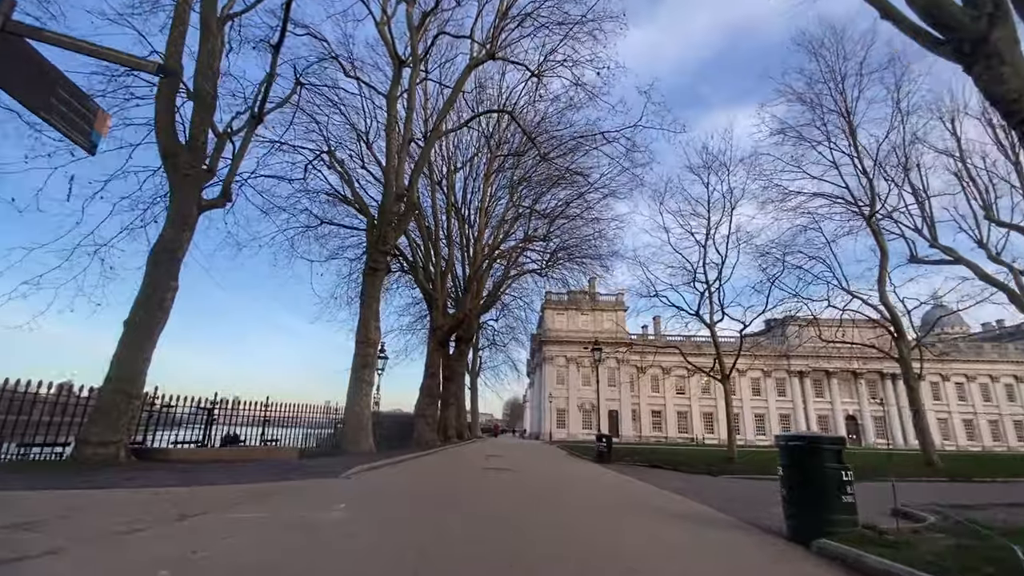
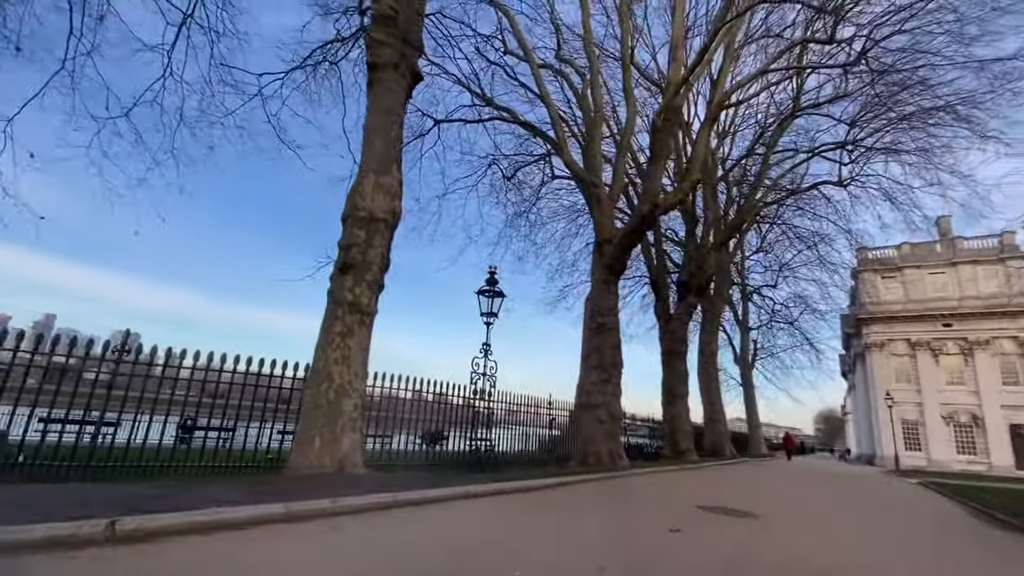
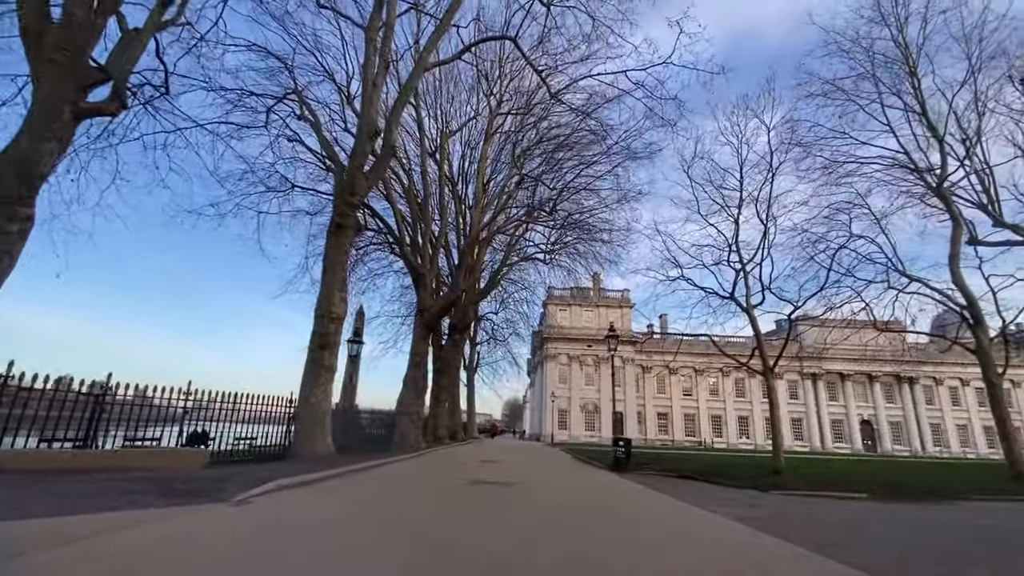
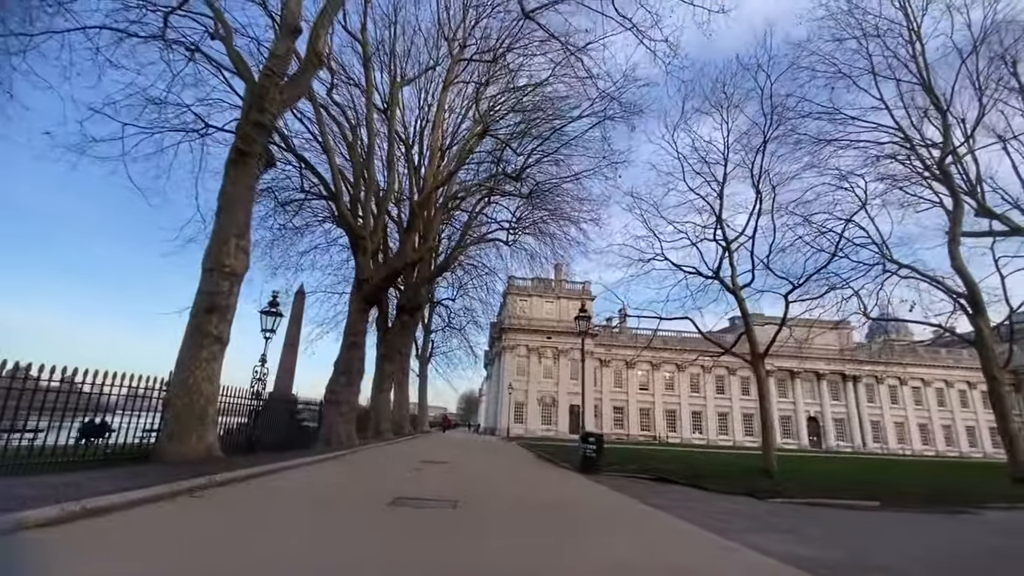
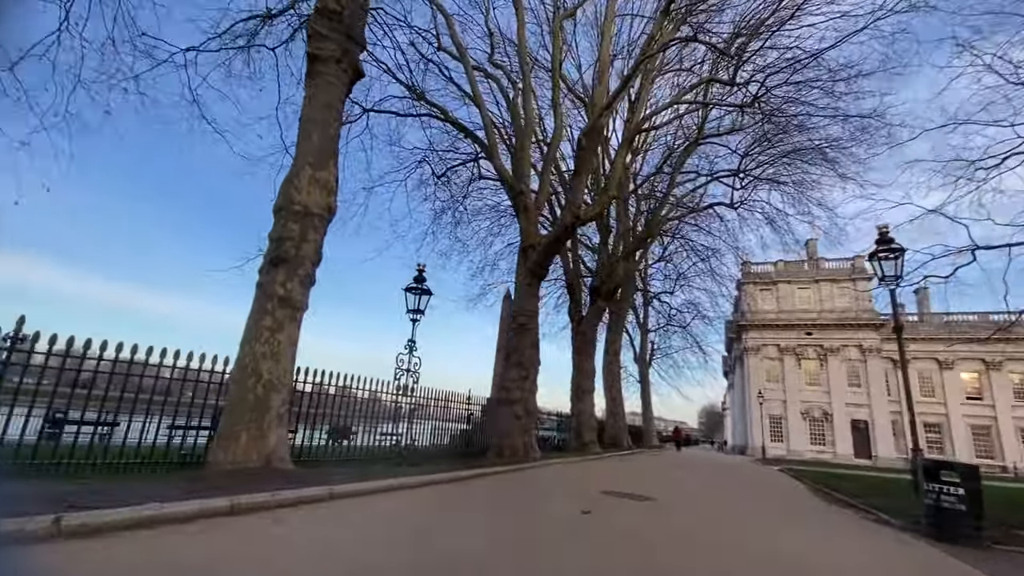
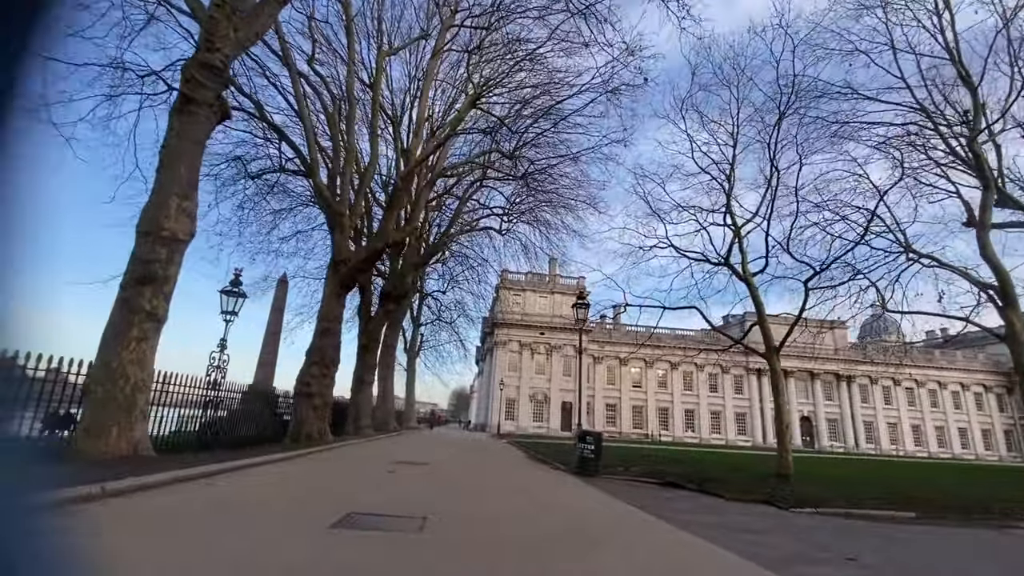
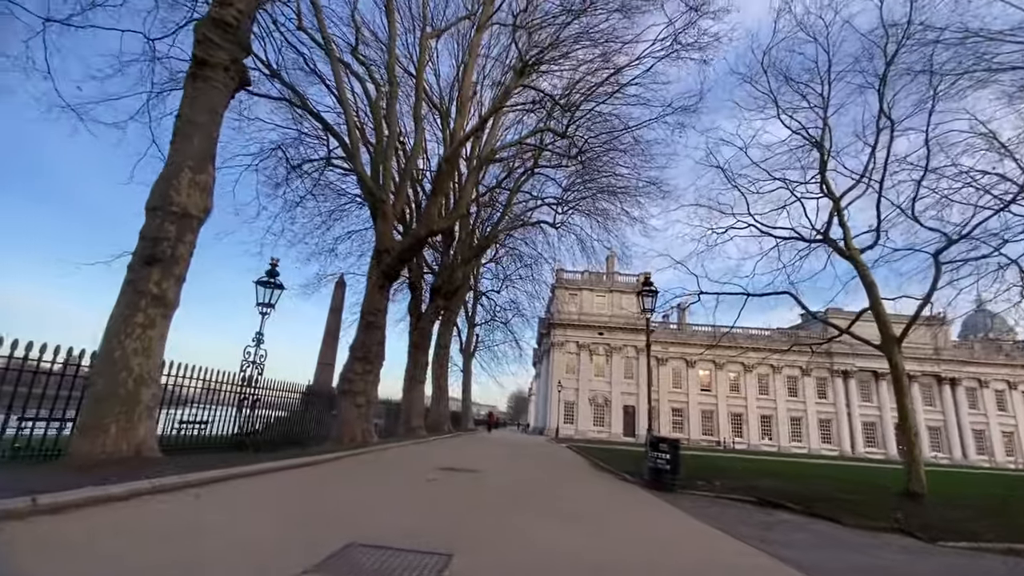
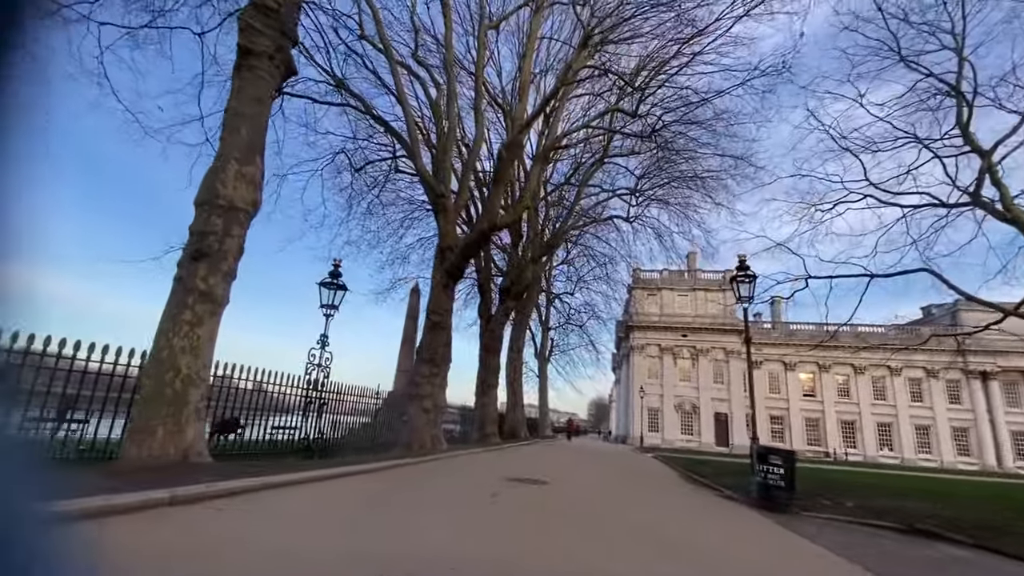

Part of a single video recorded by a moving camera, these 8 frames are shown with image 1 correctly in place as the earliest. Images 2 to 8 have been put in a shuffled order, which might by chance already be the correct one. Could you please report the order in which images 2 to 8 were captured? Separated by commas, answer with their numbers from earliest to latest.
3, 4, 6, 7, 8, 5, 2
